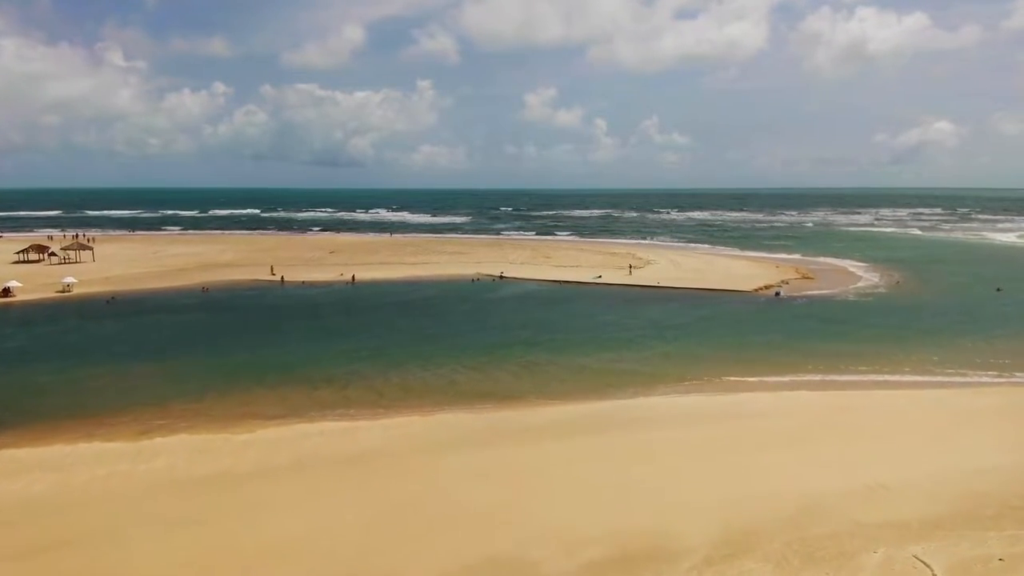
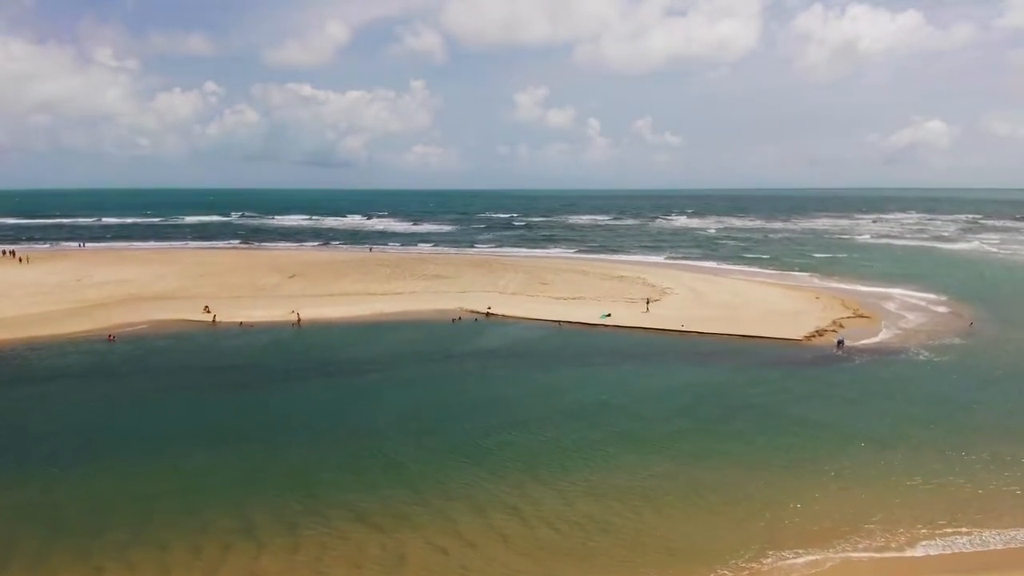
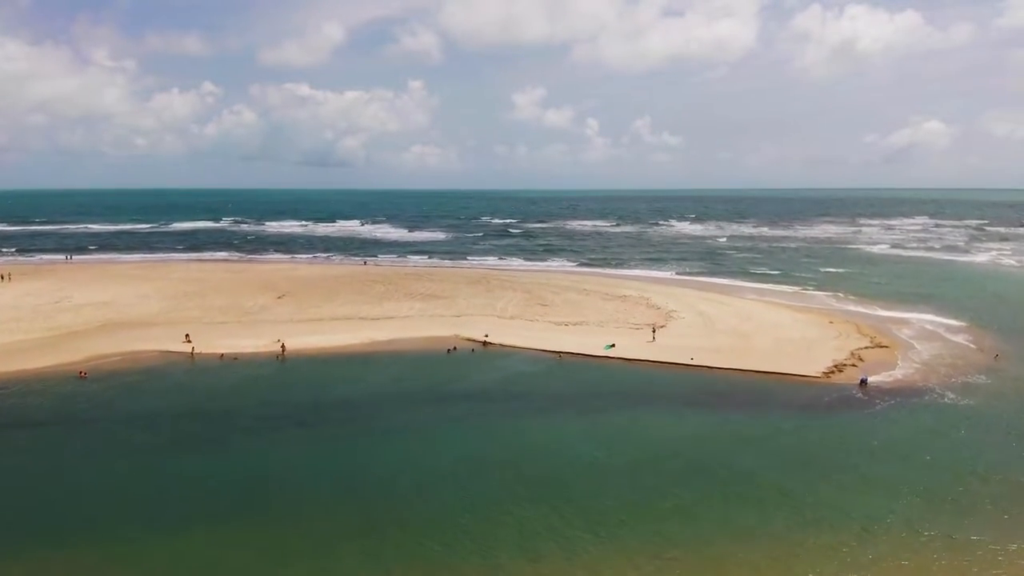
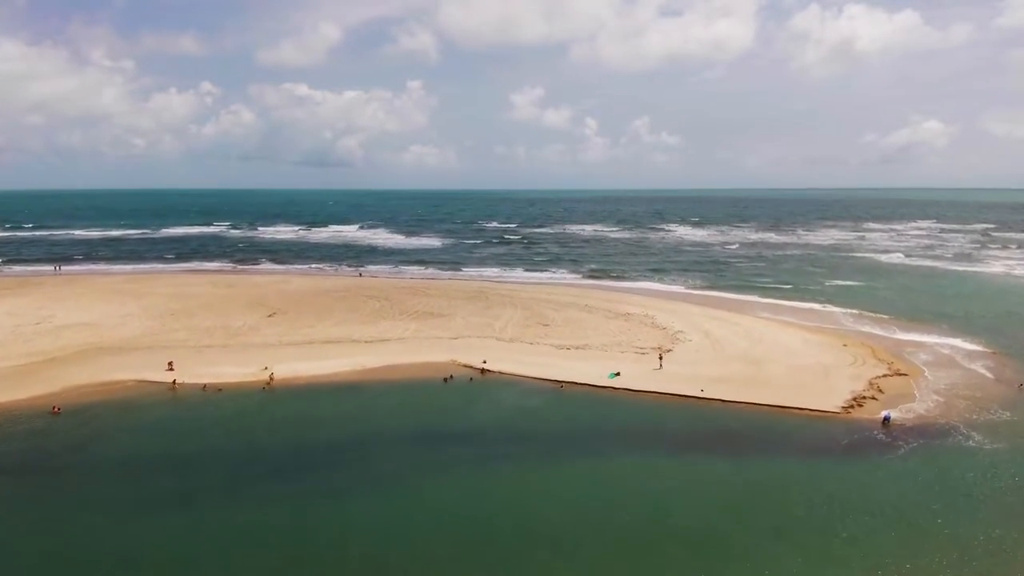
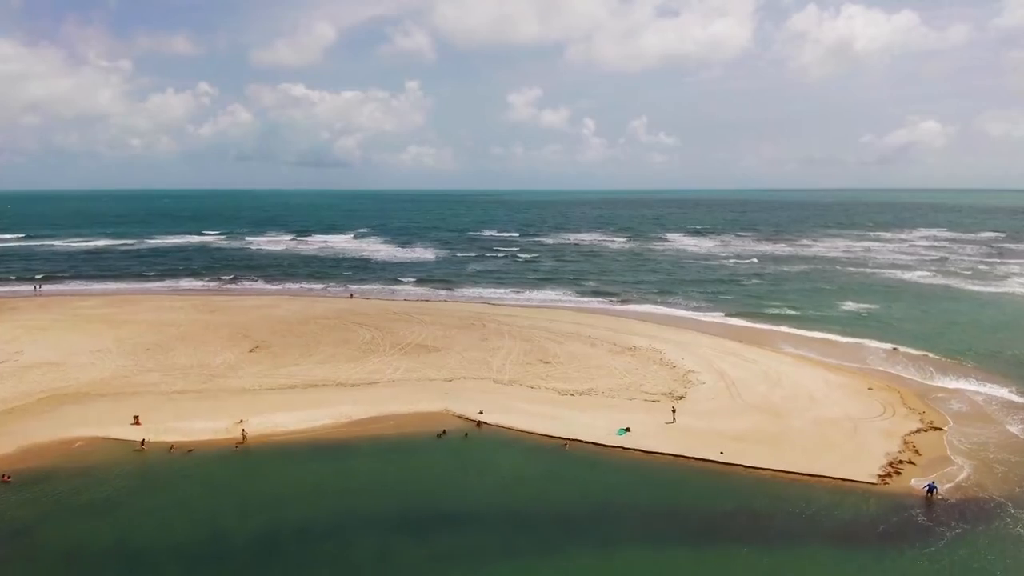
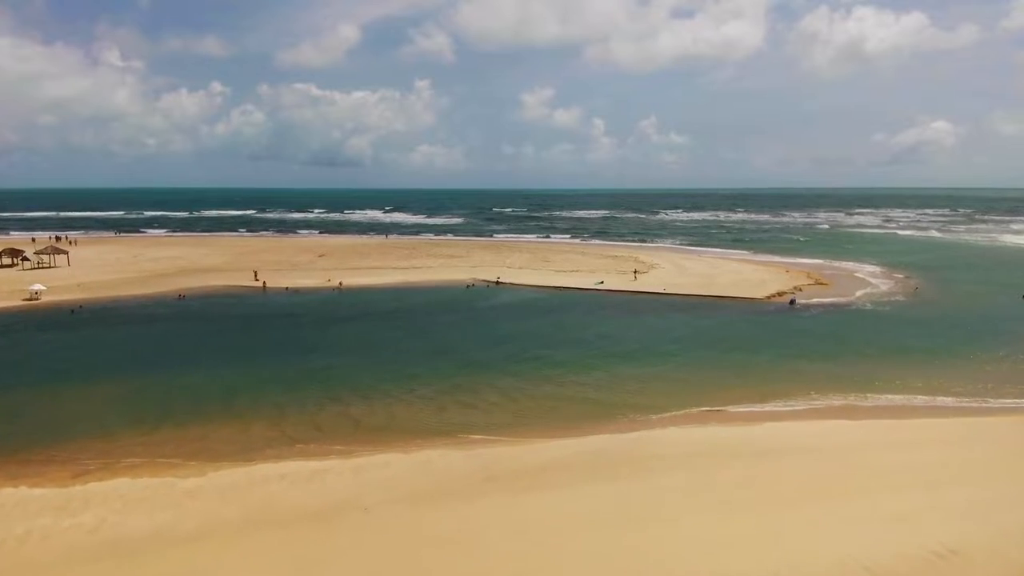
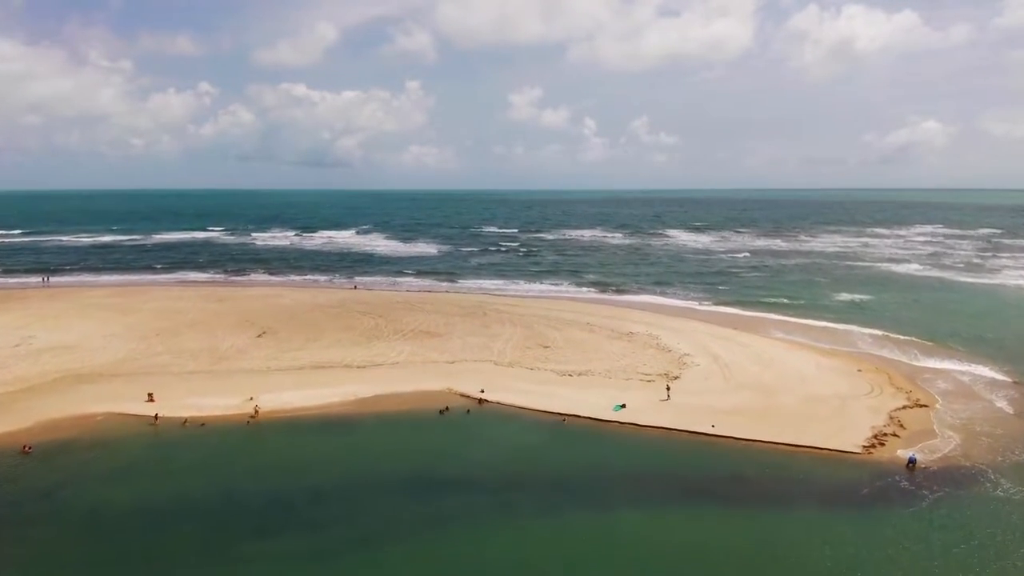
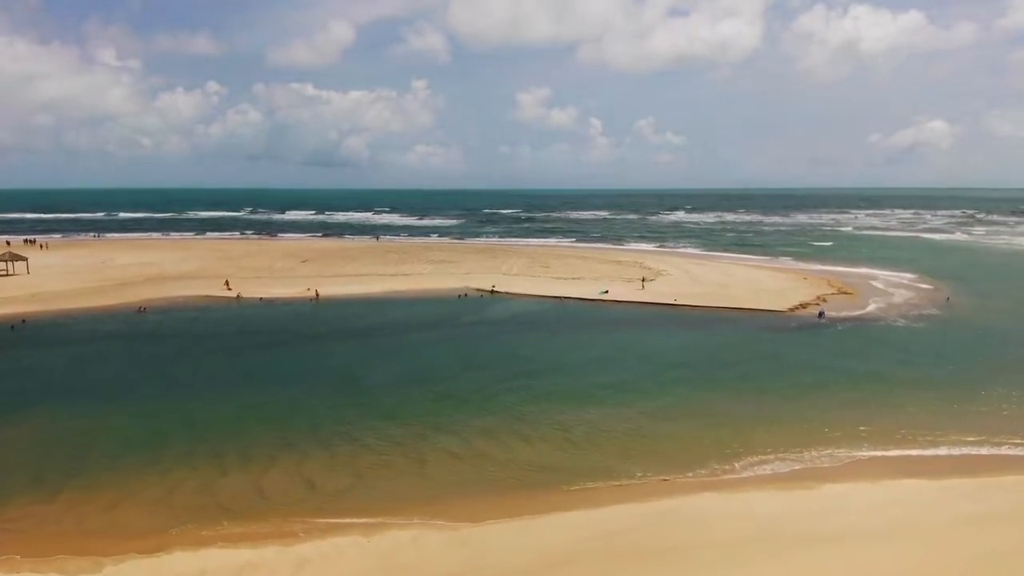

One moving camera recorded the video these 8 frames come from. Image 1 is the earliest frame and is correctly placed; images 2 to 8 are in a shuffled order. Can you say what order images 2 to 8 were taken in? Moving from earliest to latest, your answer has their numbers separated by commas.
6, 8, 2, 3, 4, 7, 5
